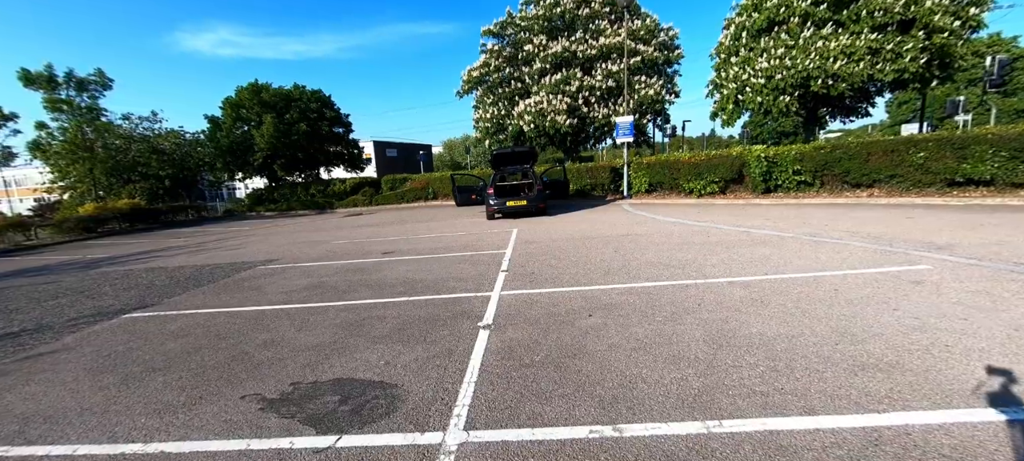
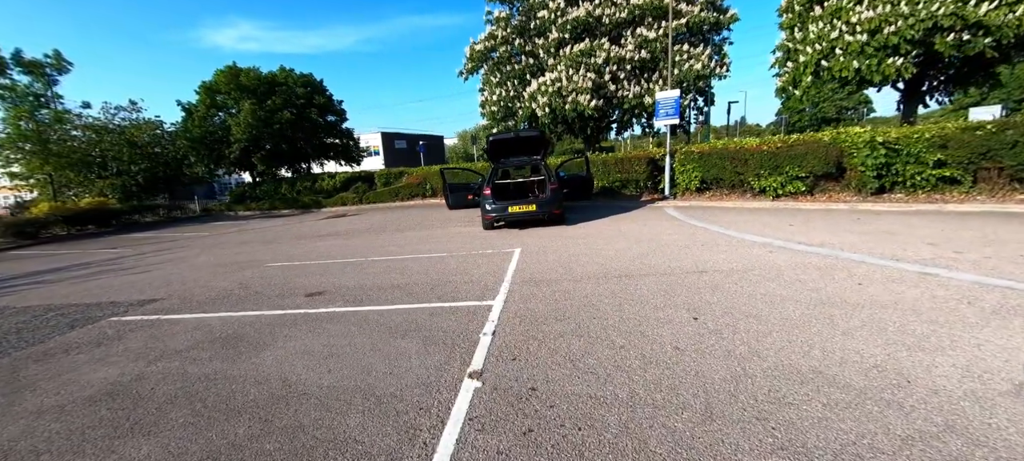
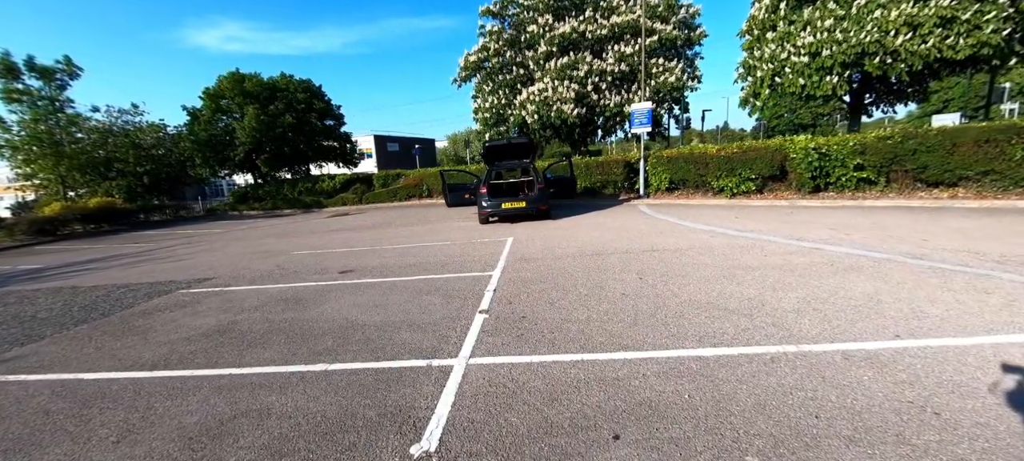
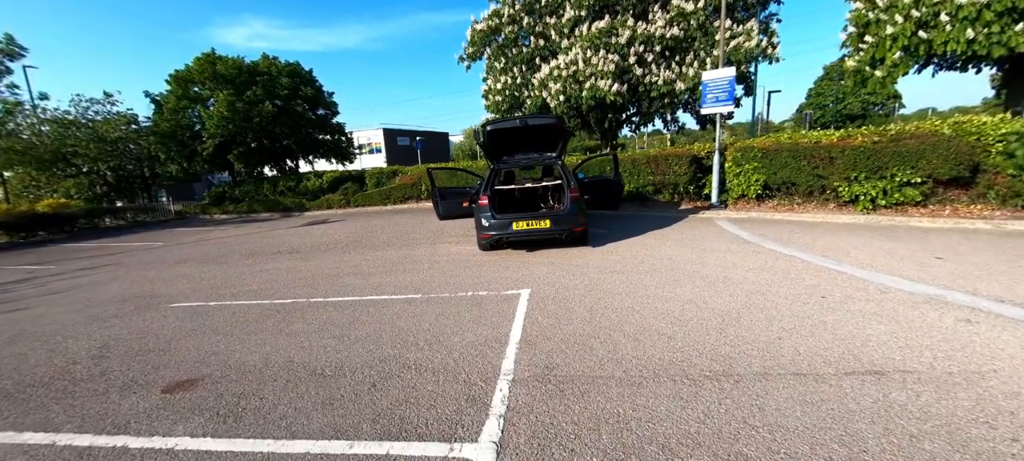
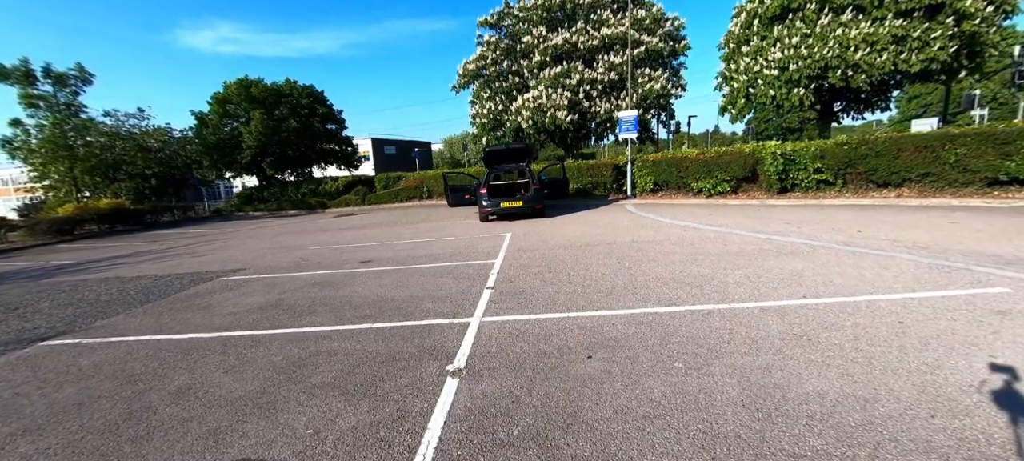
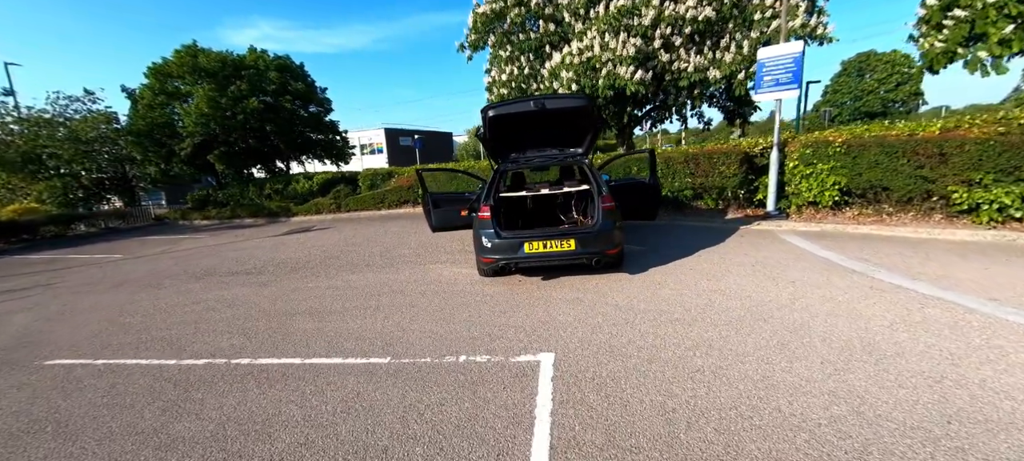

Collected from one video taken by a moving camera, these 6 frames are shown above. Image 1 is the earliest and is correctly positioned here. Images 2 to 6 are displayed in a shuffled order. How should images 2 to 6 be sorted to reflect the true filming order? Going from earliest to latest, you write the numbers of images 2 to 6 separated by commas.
5, 3, 2, 4, 6
